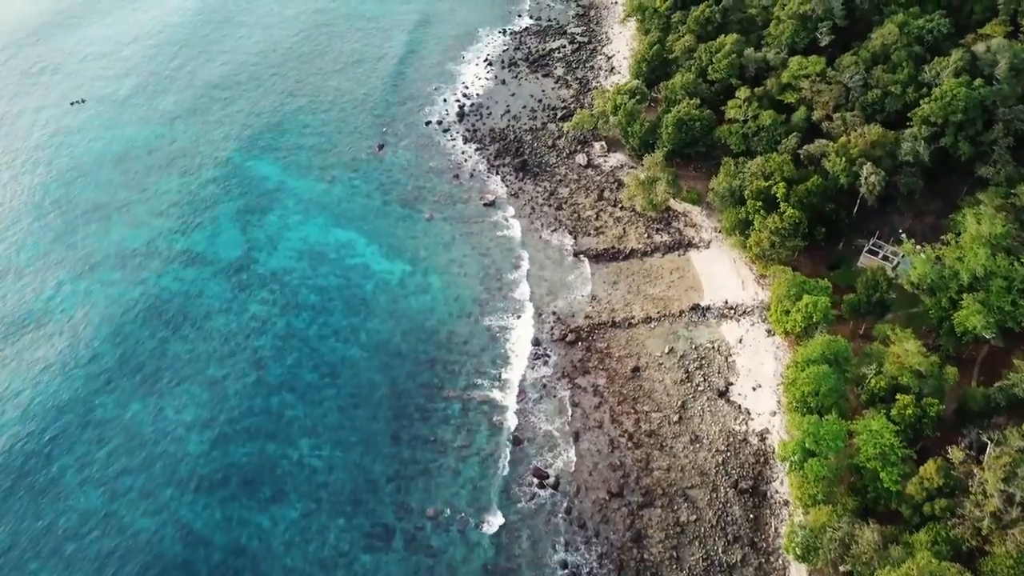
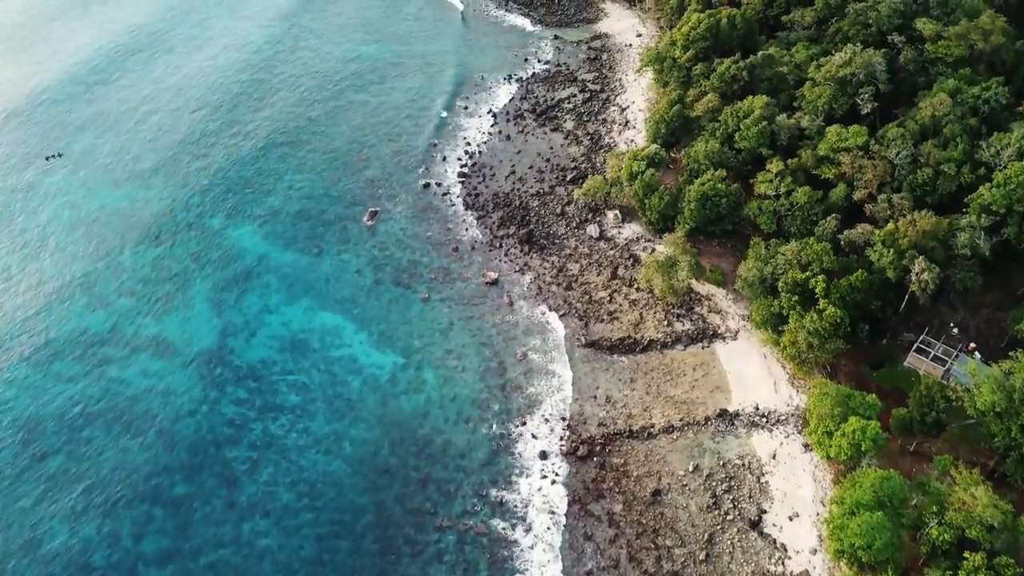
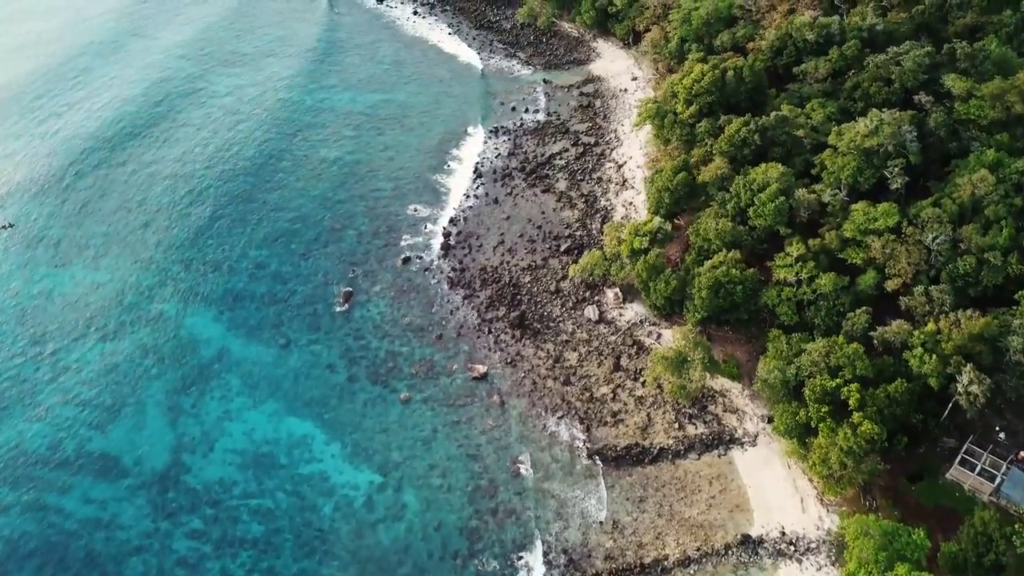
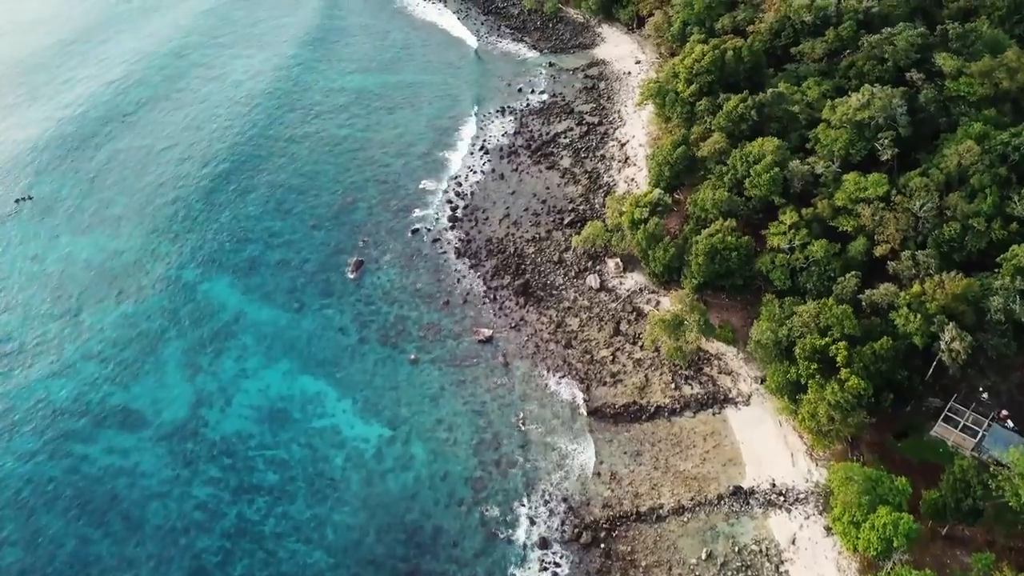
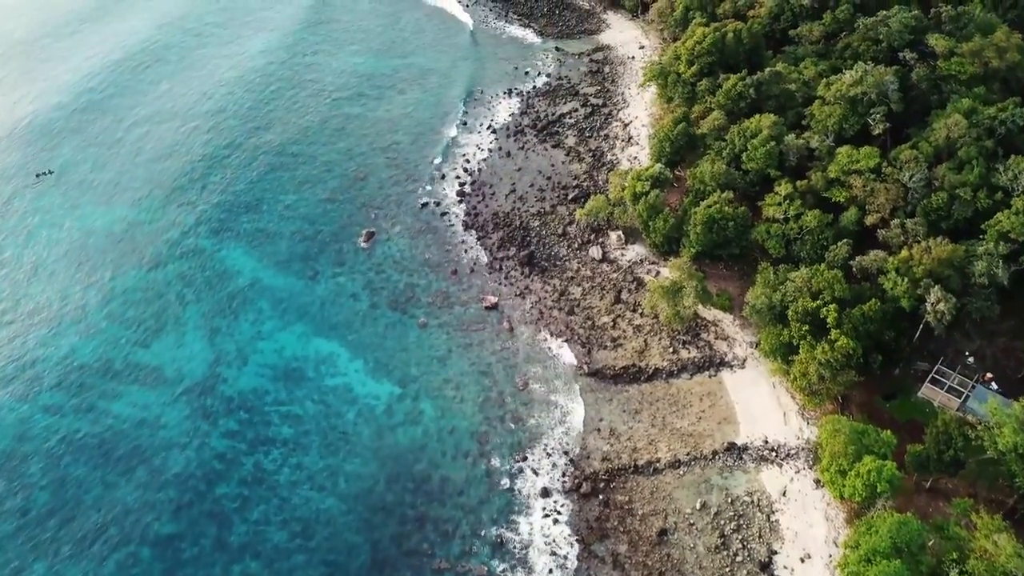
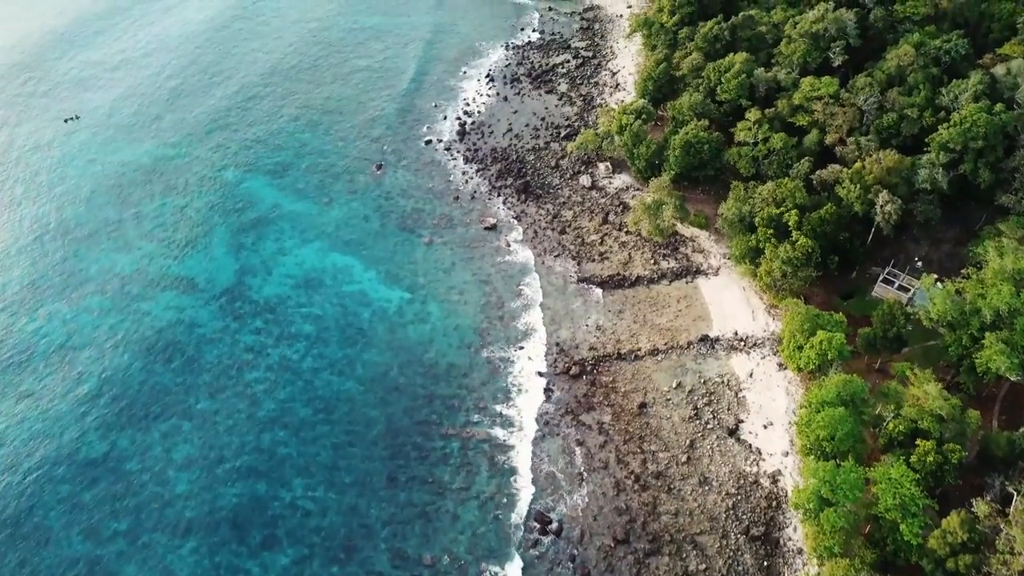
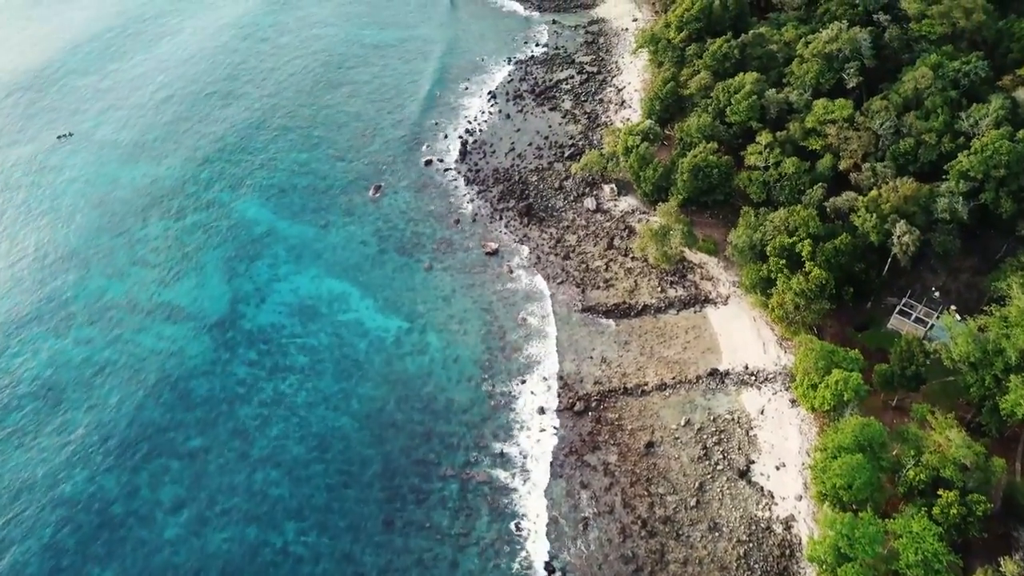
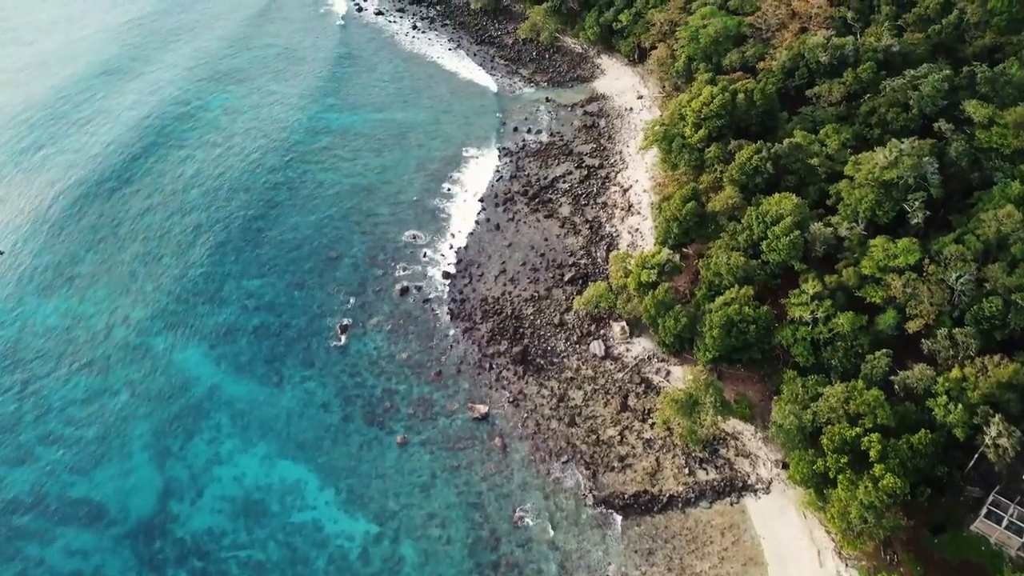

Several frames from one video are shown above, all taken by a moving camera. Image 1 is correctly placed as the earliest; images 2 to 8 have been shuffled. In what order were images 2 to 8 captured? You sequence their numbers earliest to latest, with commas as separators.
6, 7, 2, 5, 4, 3, 8
